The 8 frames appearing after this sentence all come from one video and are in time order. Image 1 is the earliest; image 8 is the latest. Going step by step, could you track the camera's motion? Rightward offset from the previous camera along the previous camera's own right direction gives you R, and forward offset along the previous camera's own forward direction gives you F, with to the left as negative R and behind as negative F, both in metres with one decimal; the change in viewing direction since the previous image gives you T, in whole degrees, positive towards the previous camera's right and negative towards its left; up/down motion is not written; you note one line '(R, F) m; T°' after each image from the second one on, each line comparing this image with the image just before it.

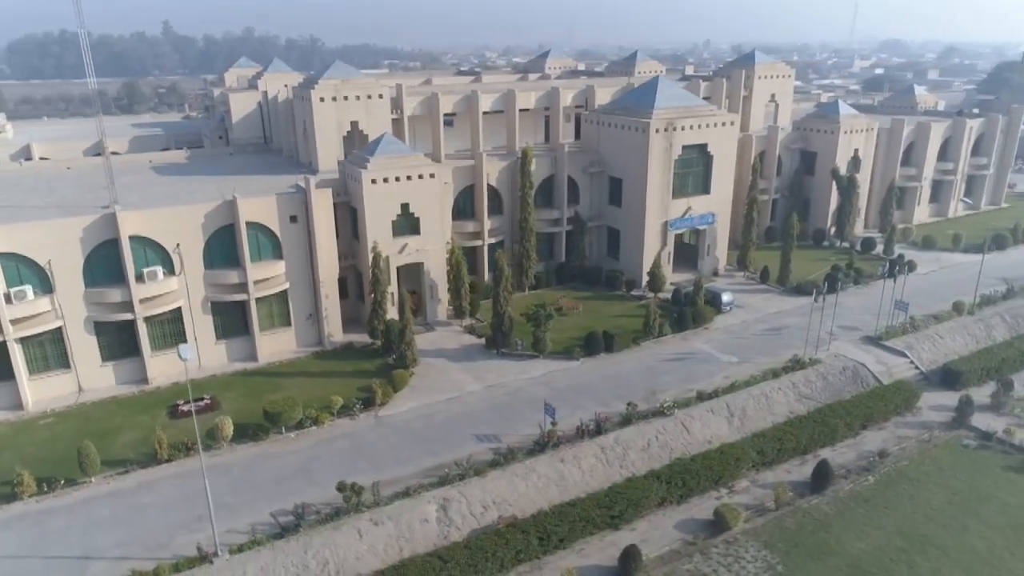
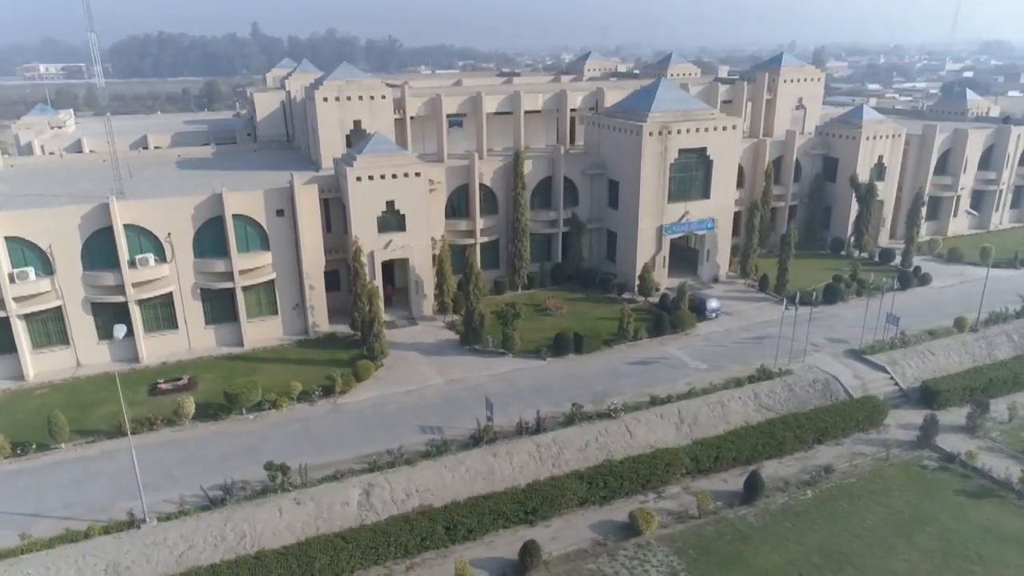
(+4.3, -0.3) m; -6°
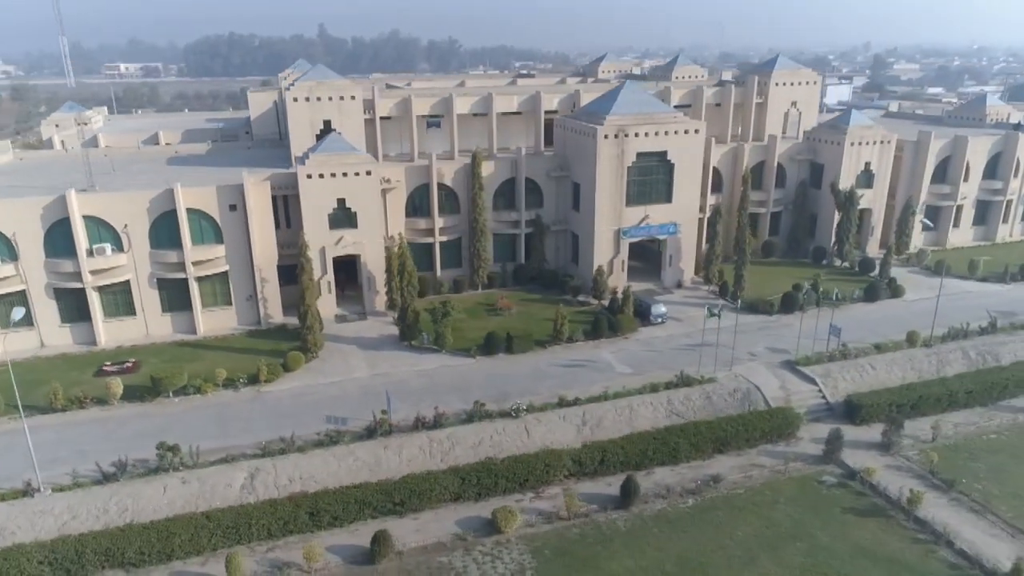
(+5.5, -0.2) m; -5°
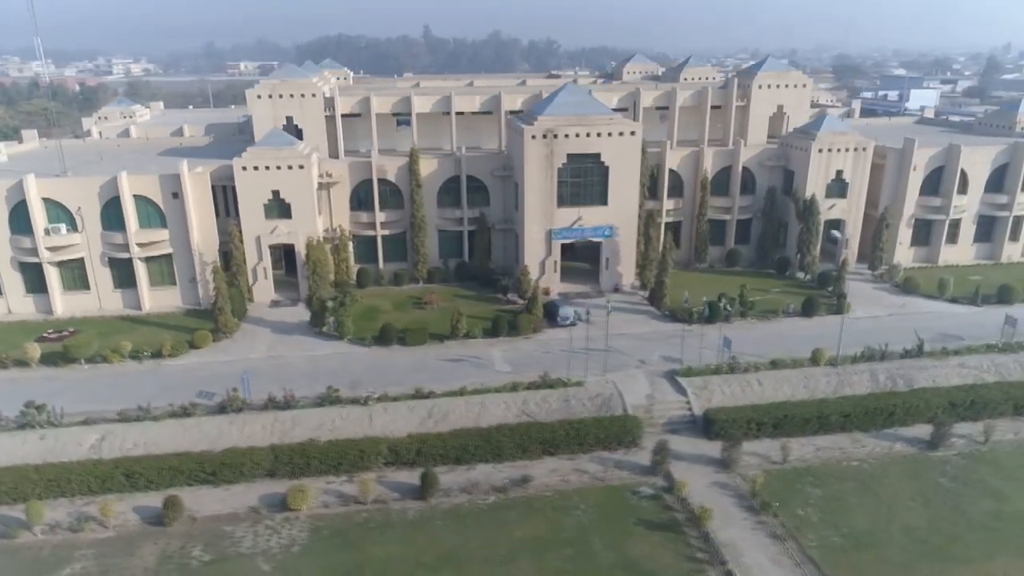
(+9.0, +0.1) m; -8°
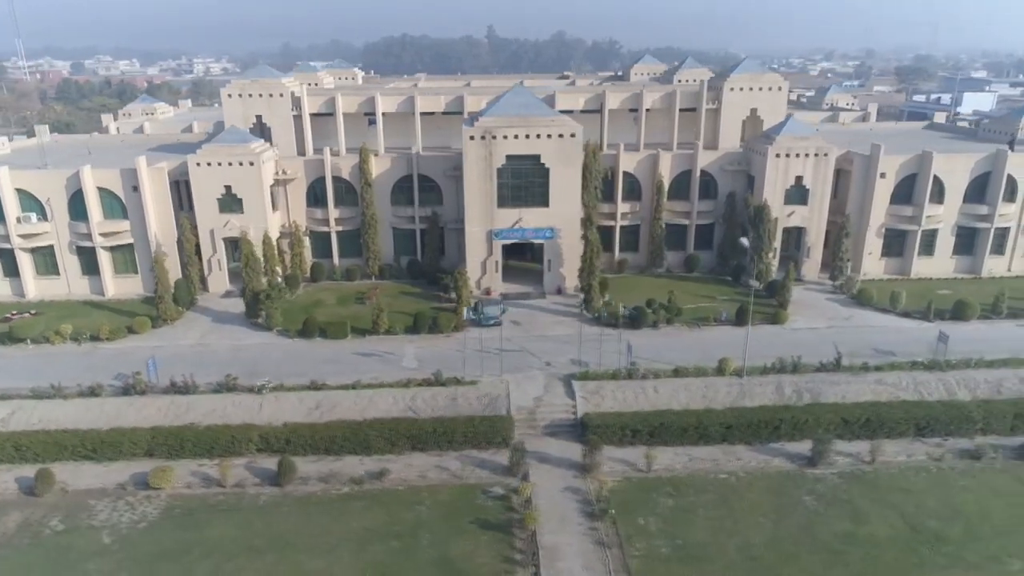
(+6.6, 0.0) m; -5°
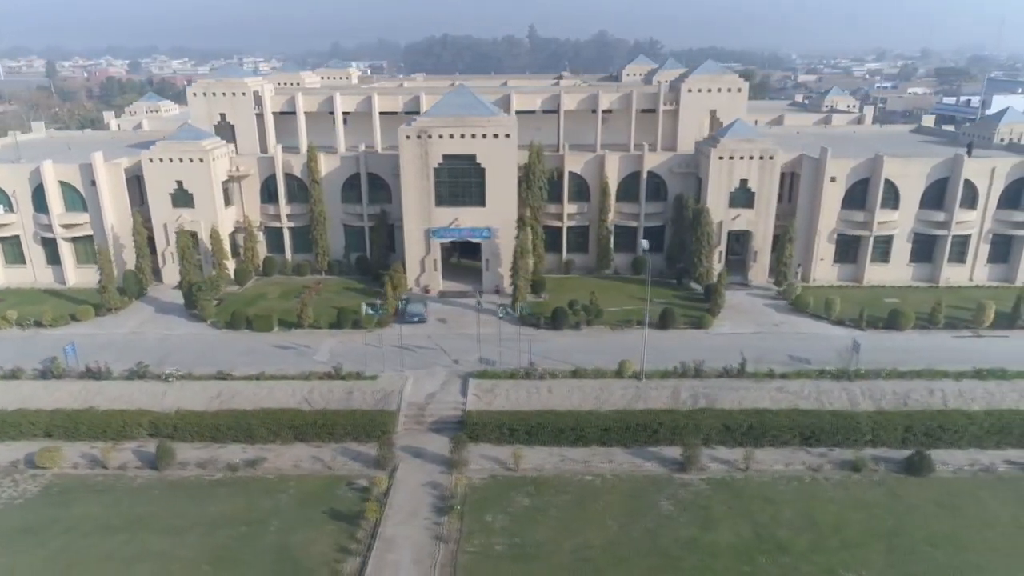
(+5.7, -0.1) m; -4°
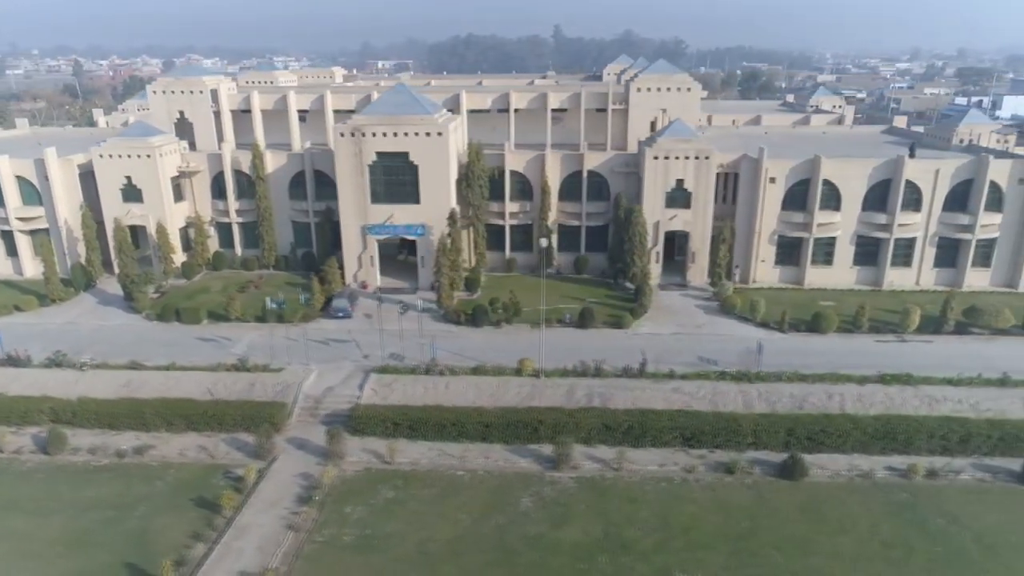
(+5.1, -0.1) m; -3°
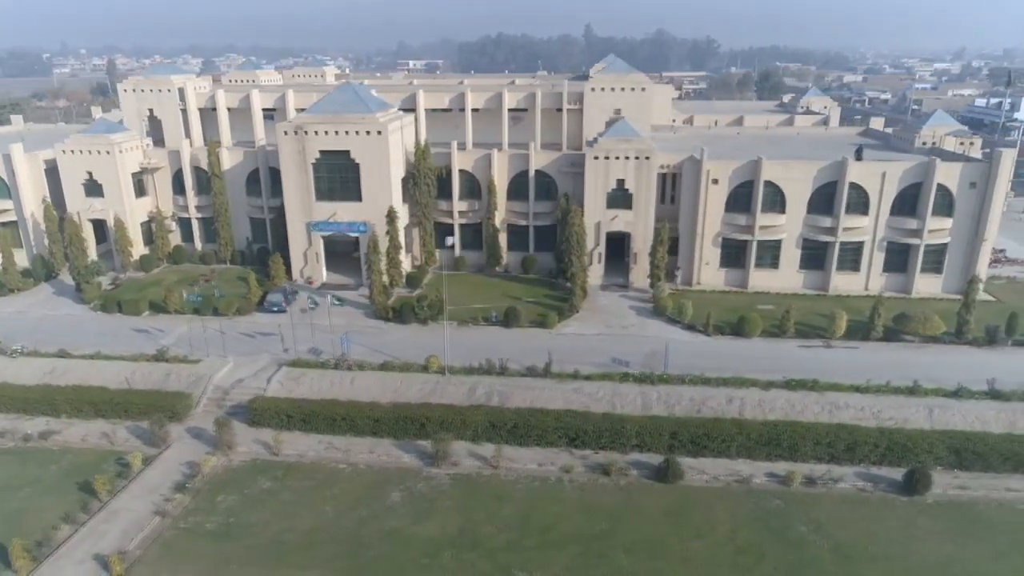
(+5.0, -0.1) m; -3°
